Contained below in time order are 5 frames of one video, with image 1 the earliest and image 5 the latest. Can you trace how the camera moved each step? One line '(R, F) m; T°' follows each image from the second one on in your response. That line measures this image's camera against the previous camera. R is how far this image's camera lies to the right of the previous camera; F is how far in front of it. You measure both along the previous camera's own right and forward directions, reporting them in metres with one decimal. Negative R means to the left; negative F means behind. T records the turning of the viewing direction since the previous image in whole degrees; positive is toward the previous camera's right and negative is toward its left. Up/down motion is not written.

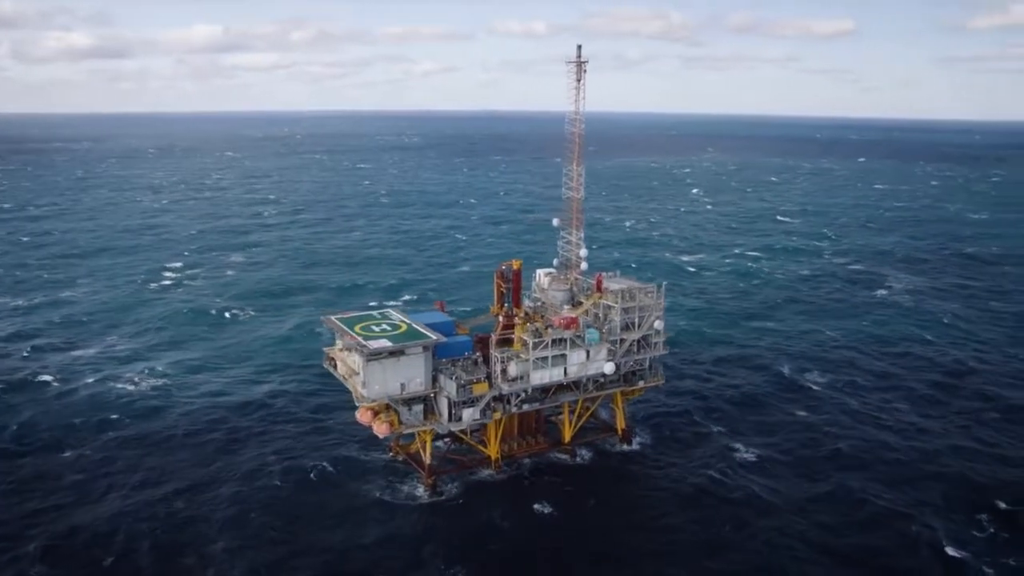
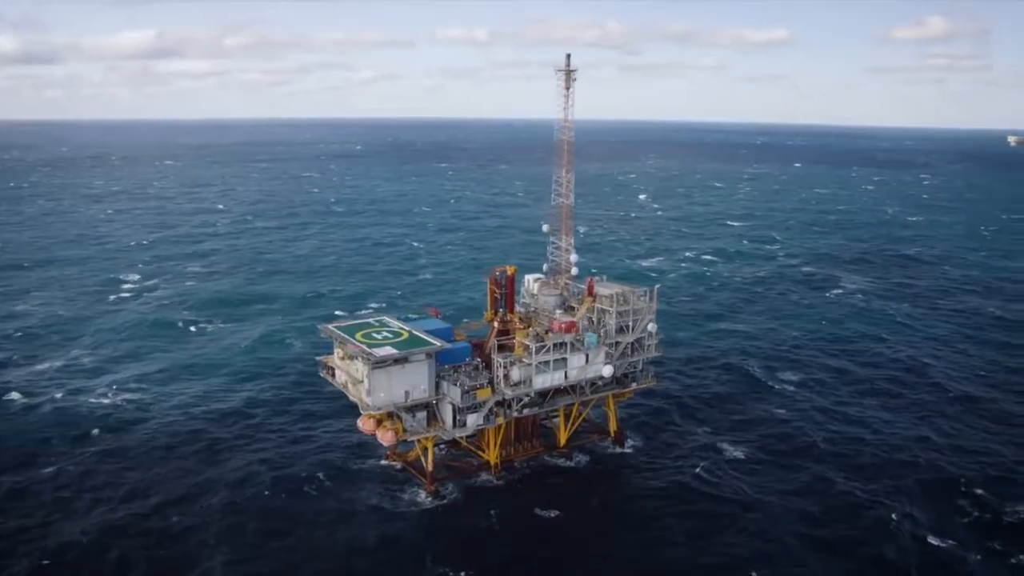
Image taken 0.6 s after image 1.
(-3.2, -0.3) m; +4°
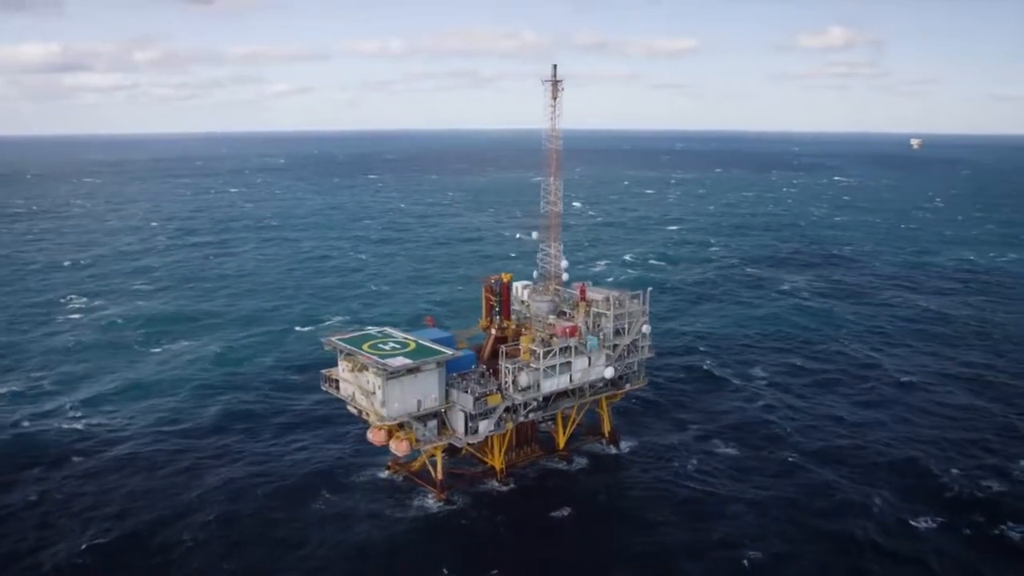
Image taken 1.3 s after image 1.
(-4.4, -0.5) m; +5°
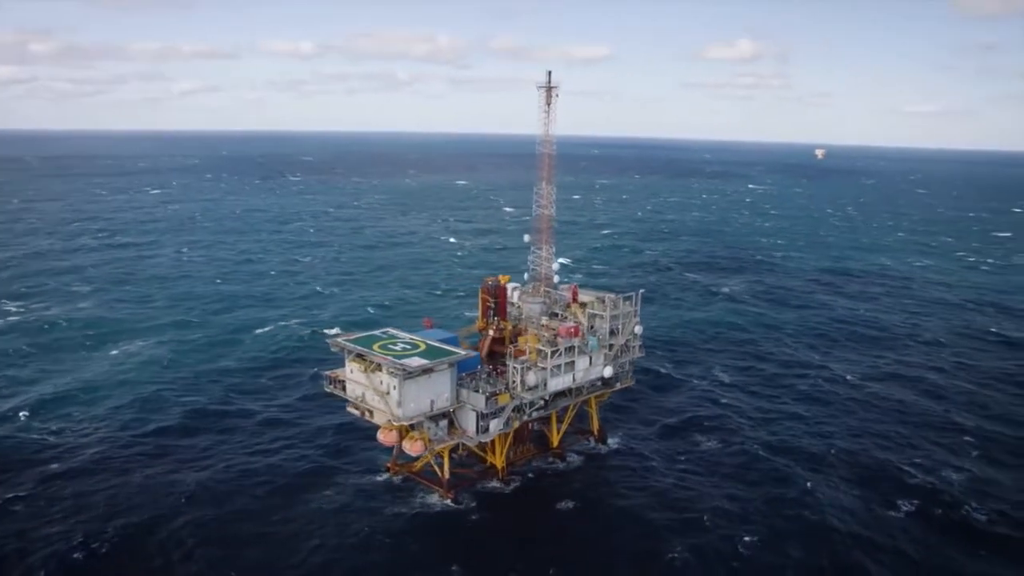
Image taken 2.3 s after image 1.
(-5.2, -0.7) m; +6°
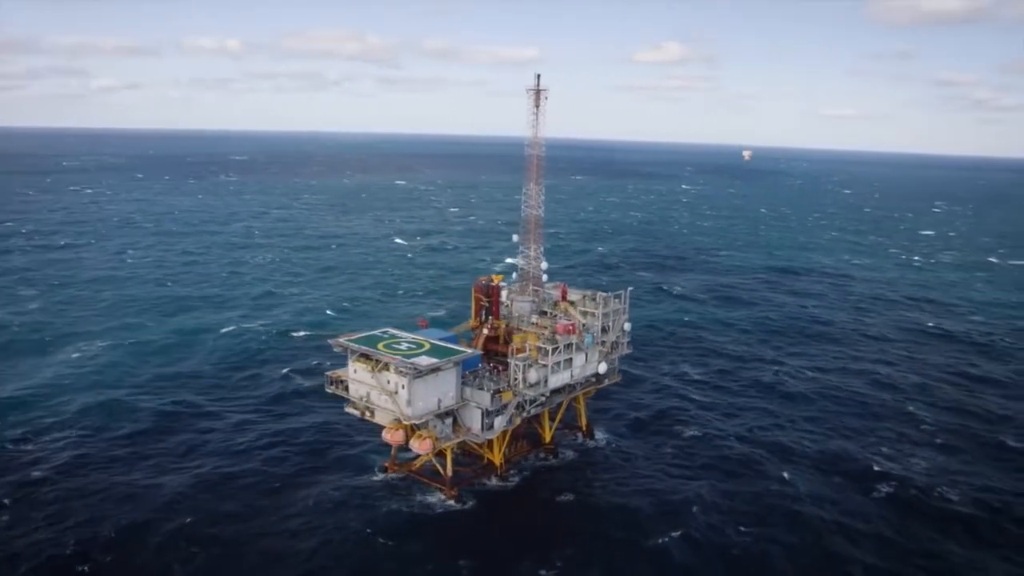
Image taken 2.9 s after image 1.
(-3.9, -0.6) m; +5°
